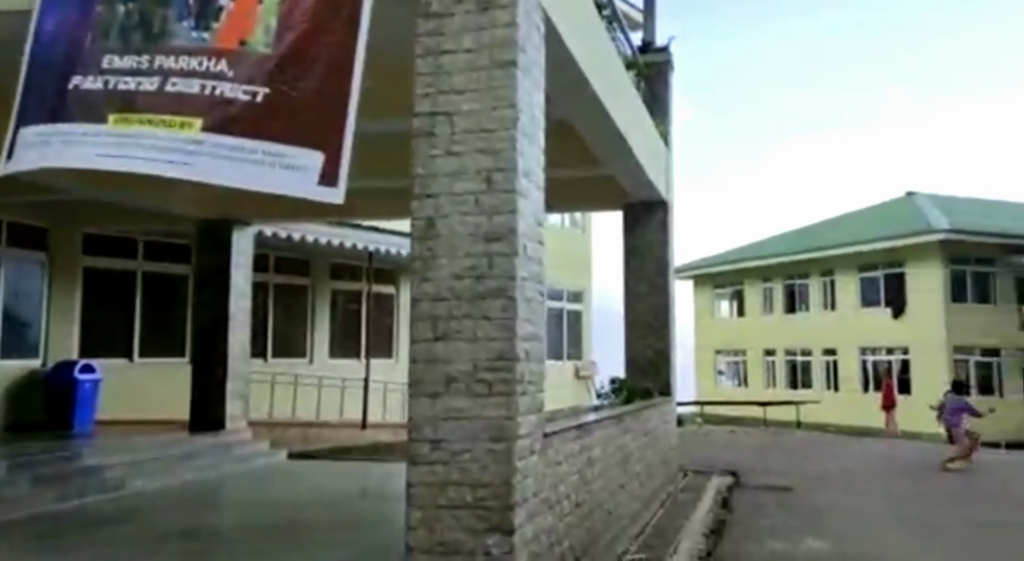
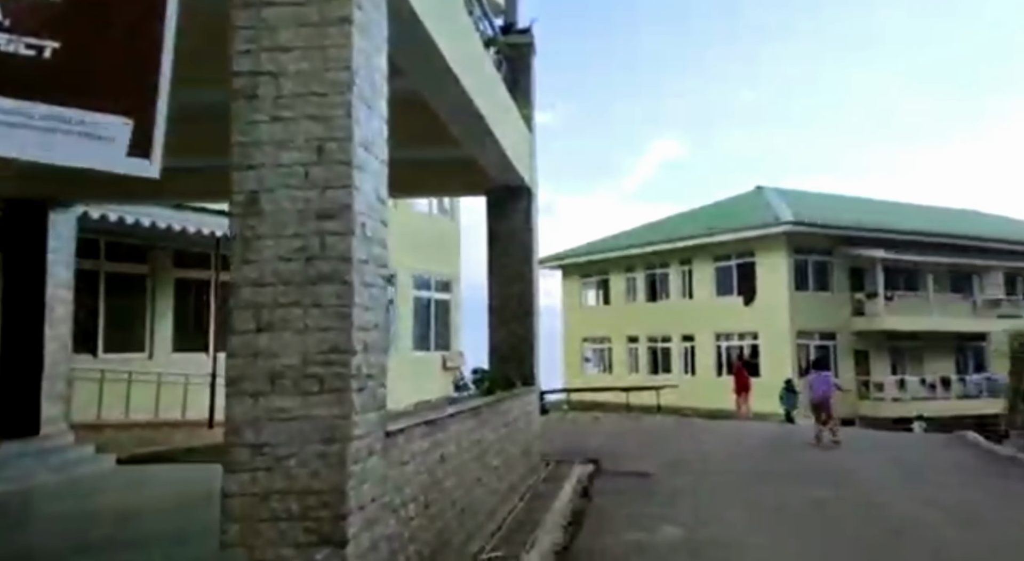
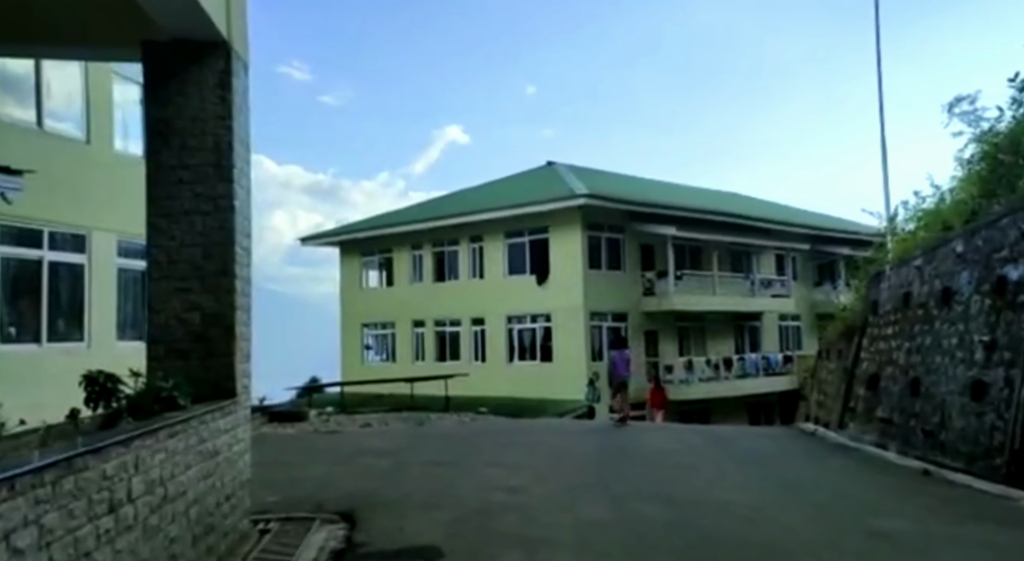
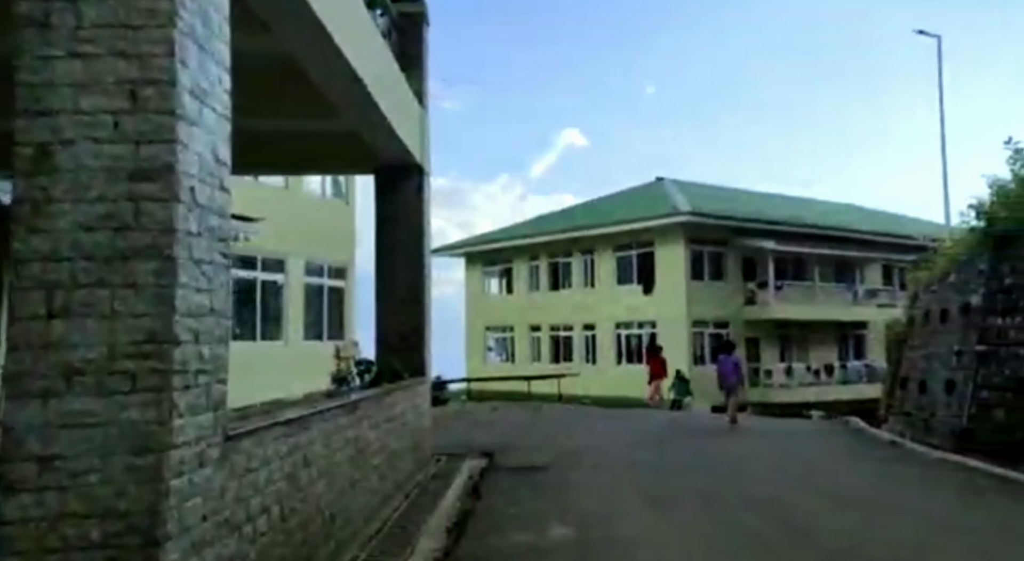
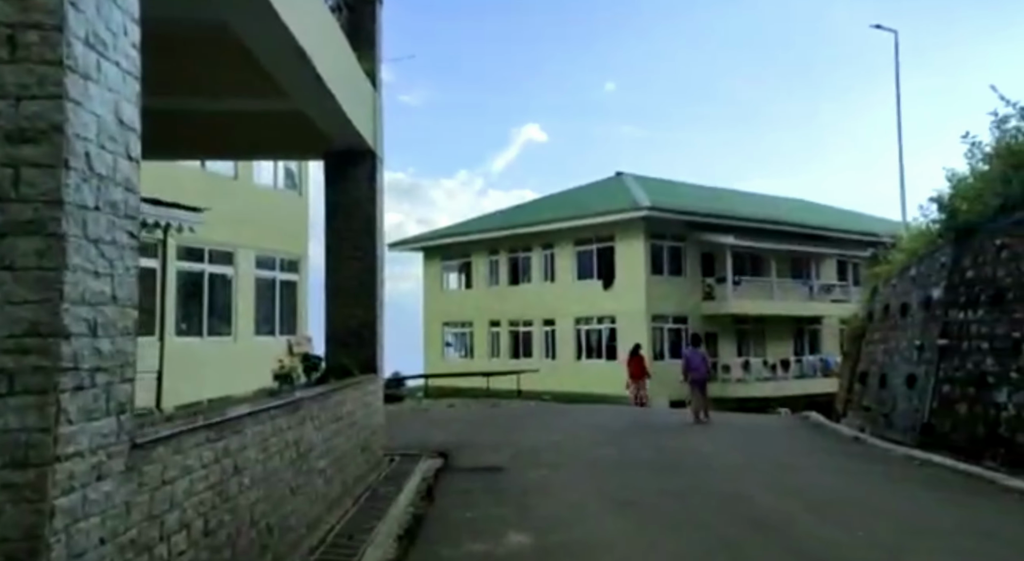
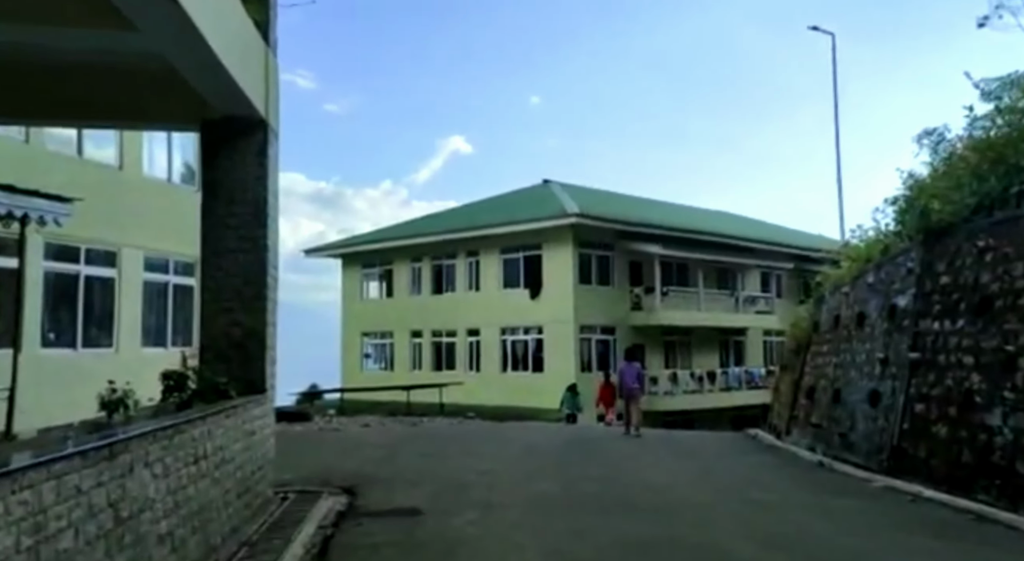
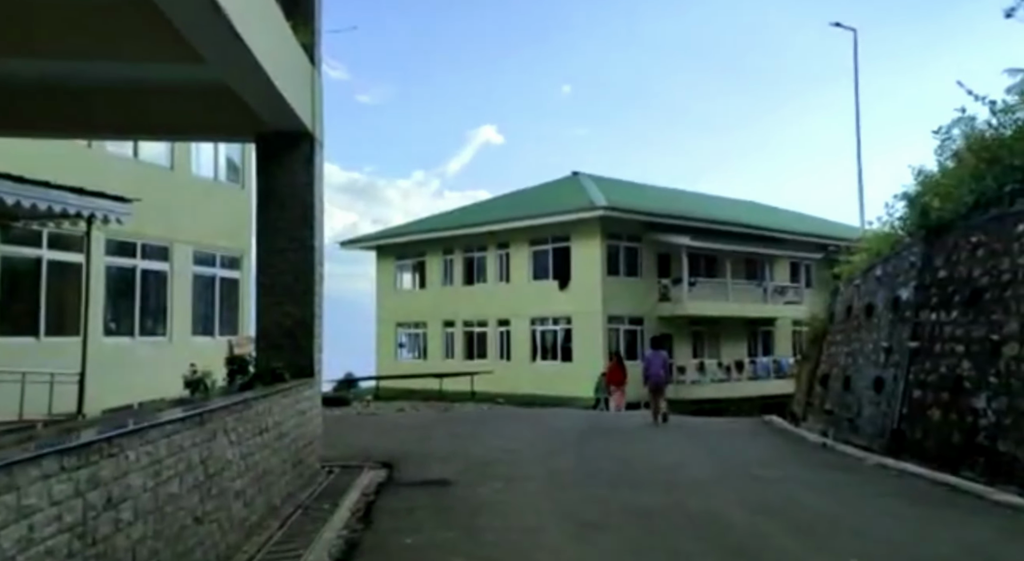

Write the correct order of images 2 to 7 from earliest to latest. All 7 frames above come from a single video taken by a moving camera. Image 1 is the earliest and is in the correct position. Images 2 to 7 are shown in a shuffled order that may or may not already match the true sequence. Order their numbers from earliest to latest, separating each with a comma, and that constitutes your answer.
2, 4, 5, 7, 6, 3
